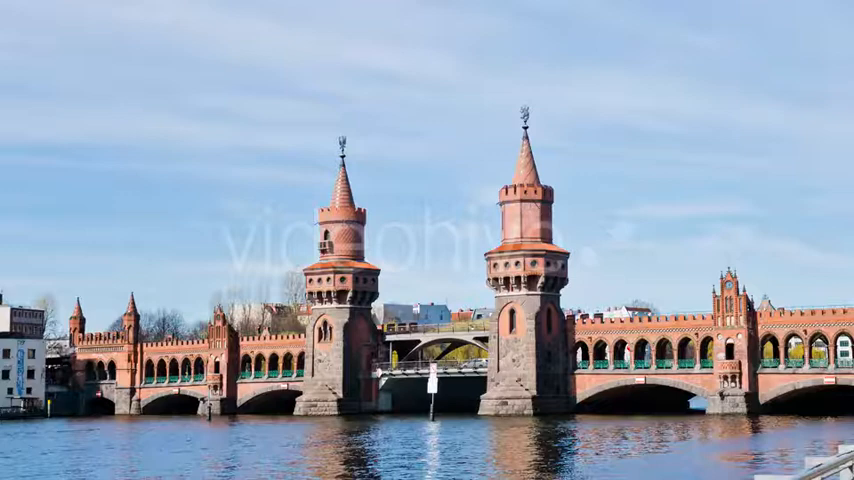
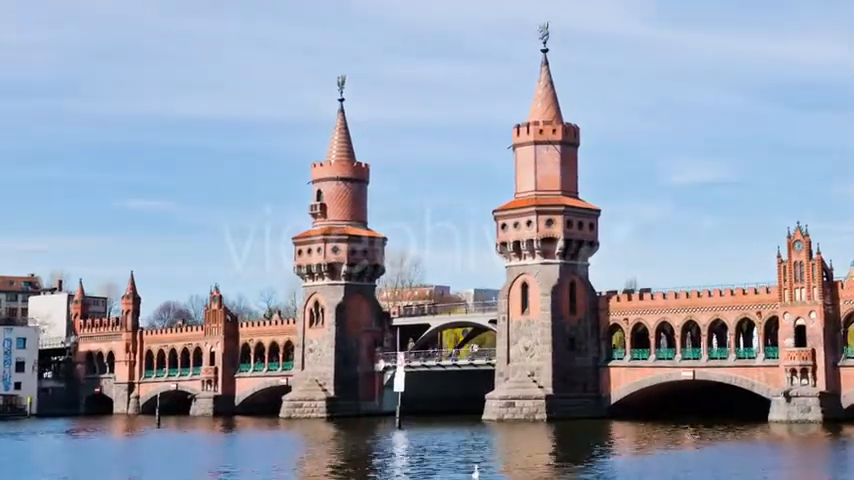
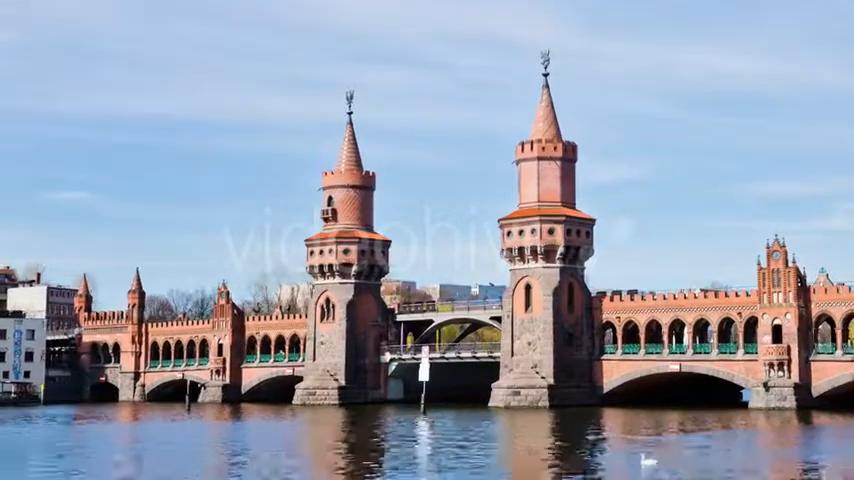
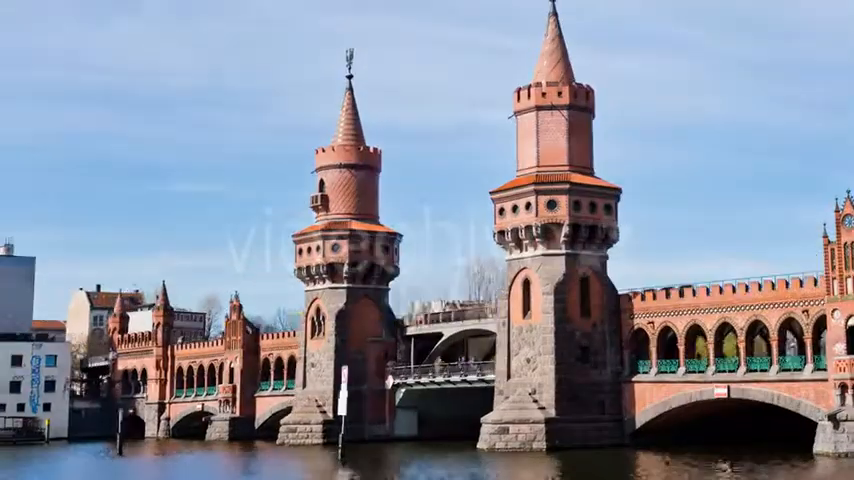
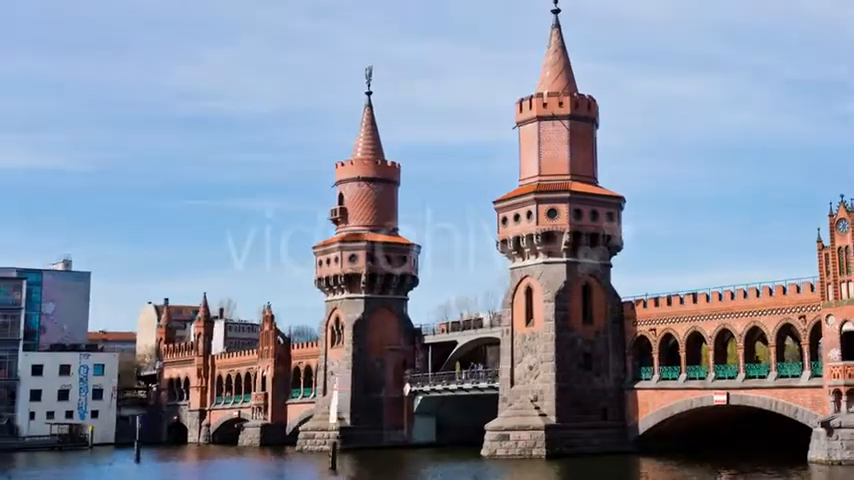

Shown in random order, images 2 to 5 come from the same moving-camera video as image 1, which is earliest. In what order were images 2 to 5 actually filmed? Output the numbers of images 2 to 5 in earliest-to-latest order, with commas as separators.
3, 2, 4, 5
